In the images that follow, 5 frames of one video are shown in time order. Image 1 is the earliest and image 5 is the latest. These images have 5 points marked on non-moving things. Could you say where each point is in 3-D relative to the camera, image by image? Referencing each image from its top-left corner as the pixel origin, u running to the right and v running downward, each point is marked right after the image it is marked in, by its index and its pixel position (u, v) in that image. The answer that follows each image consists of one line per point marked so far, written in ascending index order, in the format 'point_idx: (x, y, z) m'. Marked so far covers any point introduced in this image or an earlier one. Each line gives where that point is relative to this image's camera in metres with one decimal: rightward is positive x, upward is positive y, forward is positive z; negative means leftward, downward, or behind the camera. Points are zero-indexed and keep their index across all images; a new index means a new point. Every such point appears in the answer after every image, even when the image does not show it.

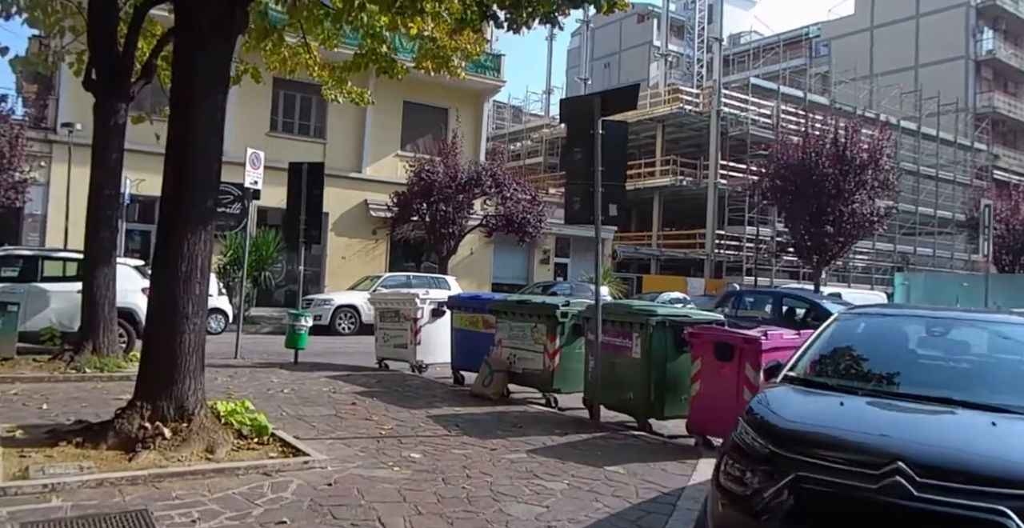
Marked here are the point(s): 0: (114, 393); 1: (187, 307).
0: (-4.5, -1.5, +9.2) m
1: (-2.5, -0.3, +6.2) m
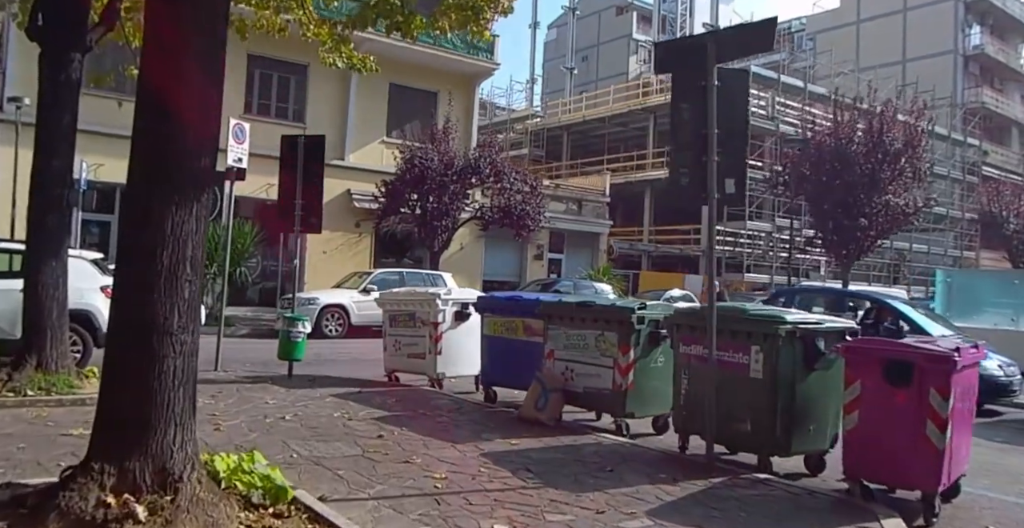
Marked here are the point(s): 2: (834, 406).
0: (-3.9, -1.4, +7.0) m
1: (-1.7, -0.3, +4.1) m
2: (+2.8, -1.2, +7.1) m
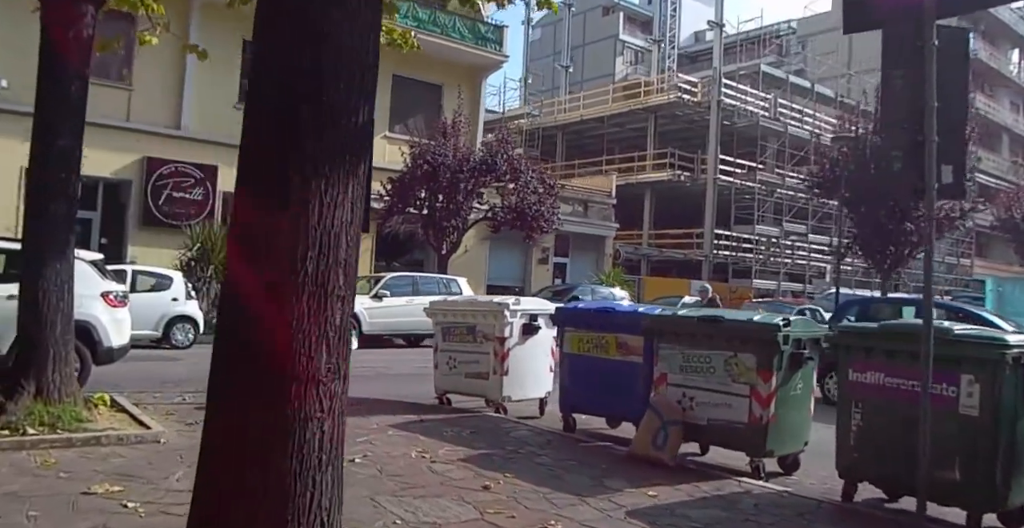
0: (-2.9, -1.4, +5.4) m
1: (-0.6, -0.3, +2.6) m
2: (+3.8, -1.3, +5.7) m
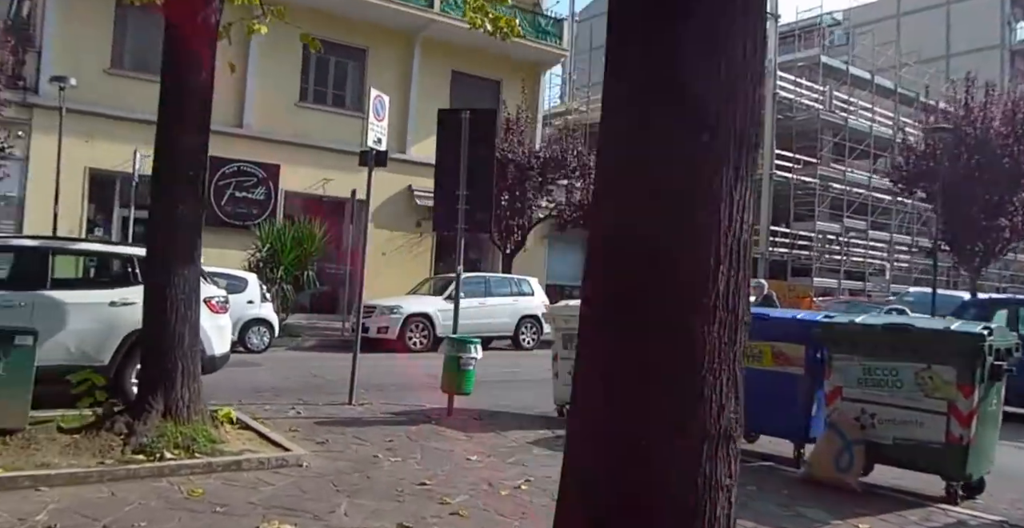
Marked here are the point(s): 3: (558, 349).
0: (-1.7, -1.4, +4.8) m
1: (+0.5, -0.3, +1.9) m
2: (+5.1, -1.3, +5.0) m
3: (+0.5, -0.9, +8.8) m
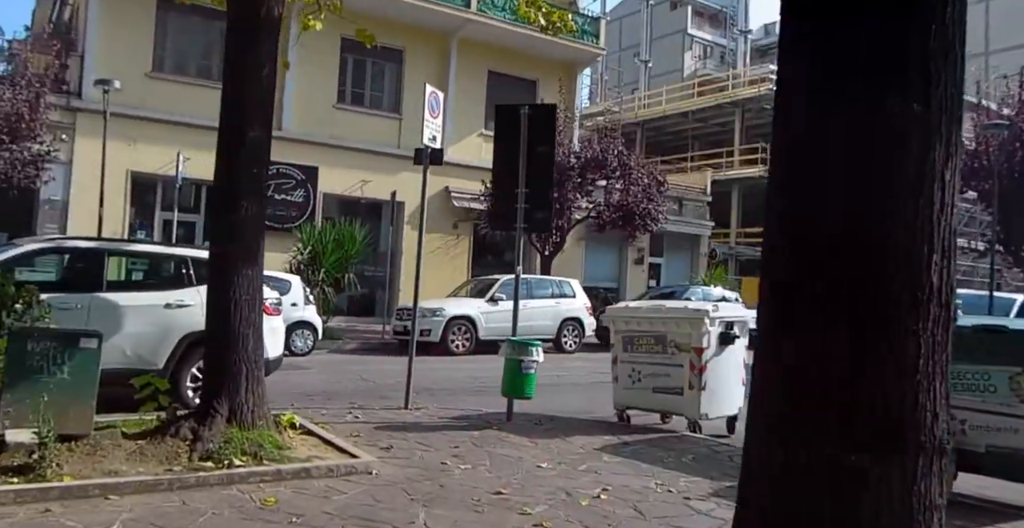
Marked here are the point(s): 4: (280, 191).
0: (-1.2, -1.4, +4.6) m
1: (+0.9, -0.3, +1.7) m
2: (+5.6, -1.3, +4.5) m
3: (+1.1, -0.9, +8.6) m
4: (-5.5, +1.7, +19.3) m
